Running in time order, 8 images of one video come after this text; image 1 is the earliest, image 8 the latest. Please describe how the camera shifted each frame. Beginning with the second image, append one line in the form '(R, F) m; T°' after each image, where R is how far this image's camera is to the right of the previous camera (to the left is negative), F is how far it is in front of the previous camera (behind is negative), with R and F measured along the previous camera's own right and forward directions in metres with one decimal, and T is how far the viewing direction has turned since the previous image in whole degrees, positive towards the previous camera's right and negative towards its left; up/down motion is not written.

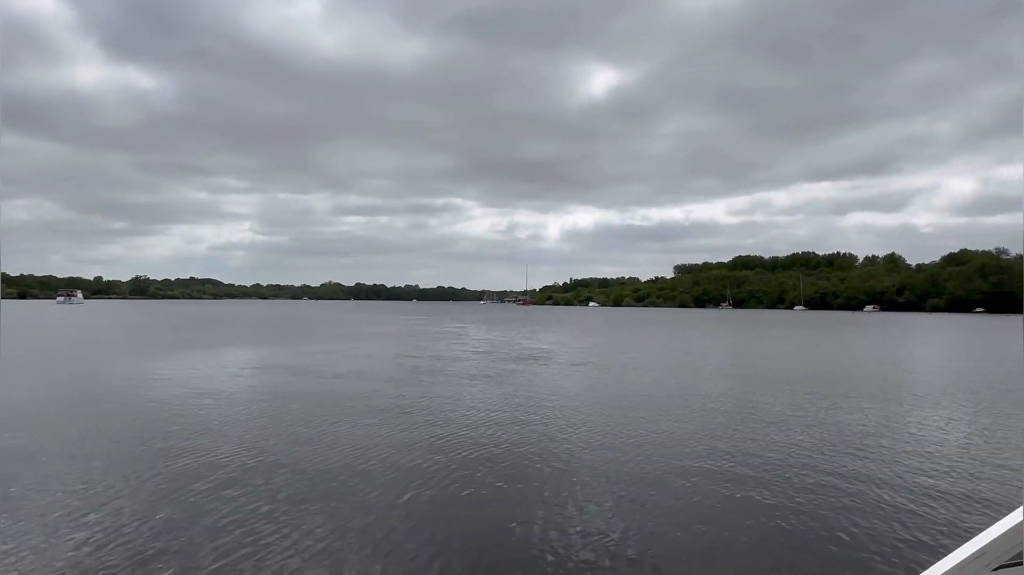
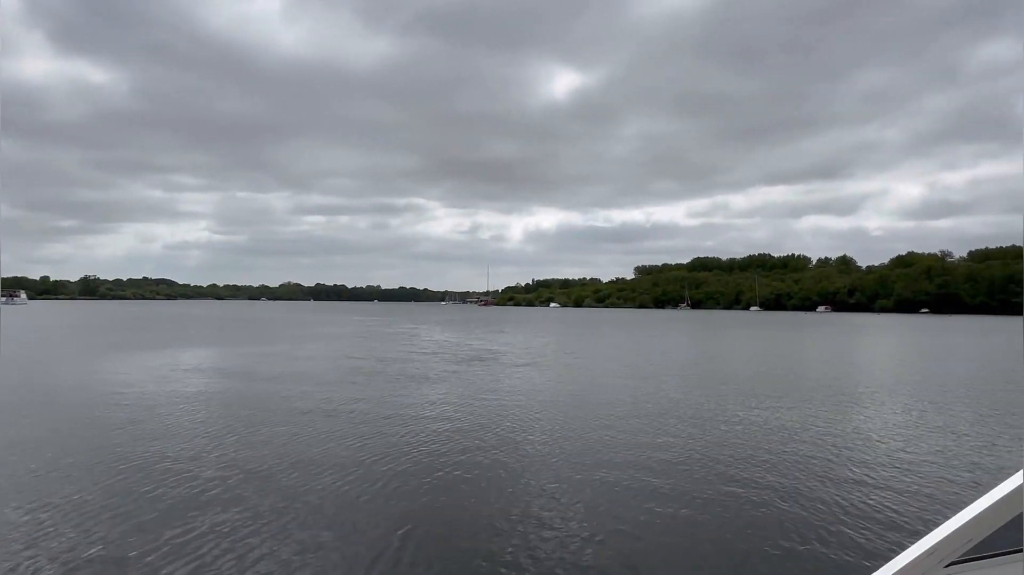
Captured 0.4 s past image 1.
(-6.1, -1.7) m; +3°
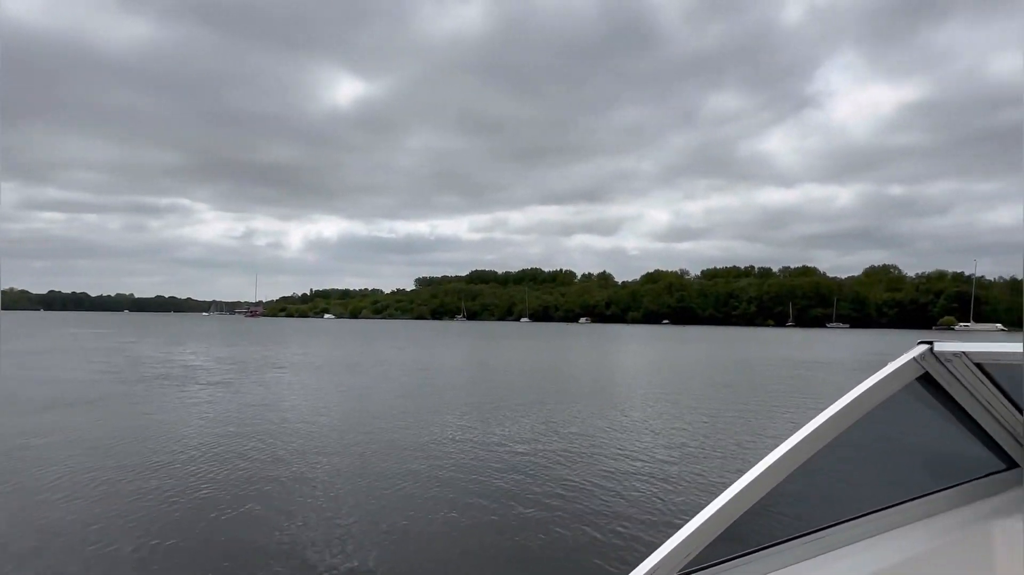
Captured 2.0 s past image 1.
(+3.0, +1.1) m; +18°
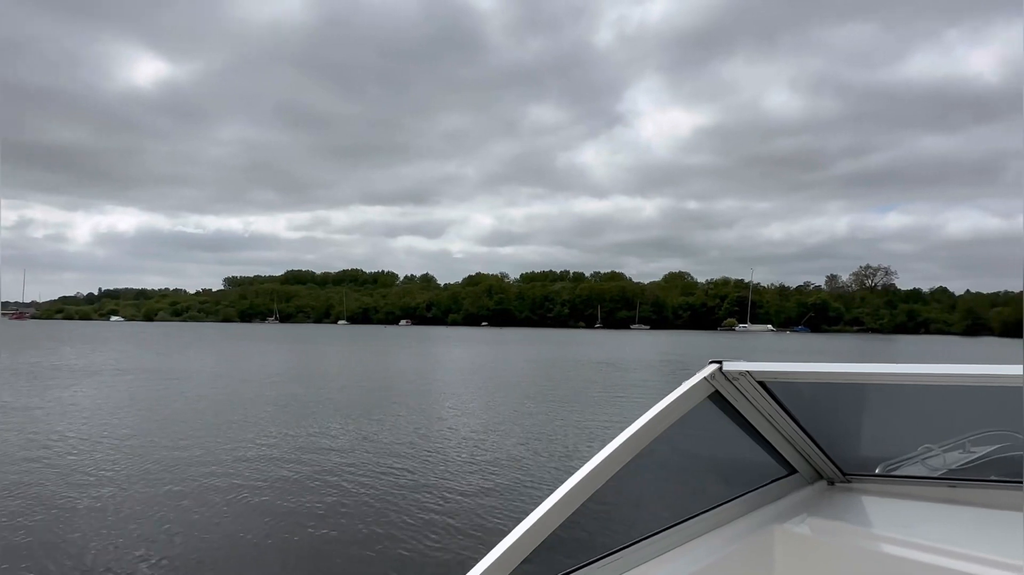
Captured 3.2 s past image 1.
(+0.2, +0.4) m; +15°
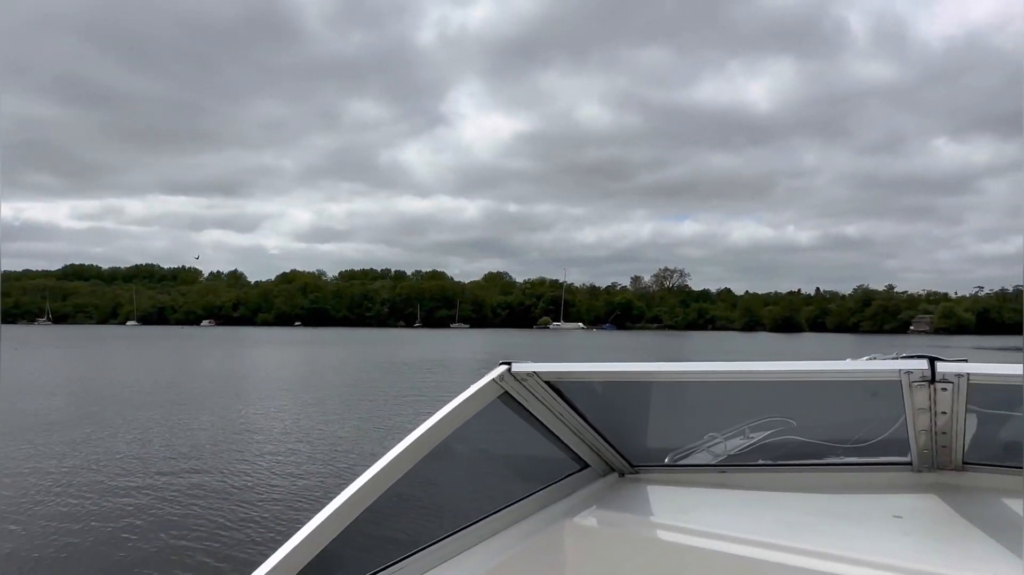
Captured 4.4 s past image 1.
(+0.2, +0.1) m; +15°
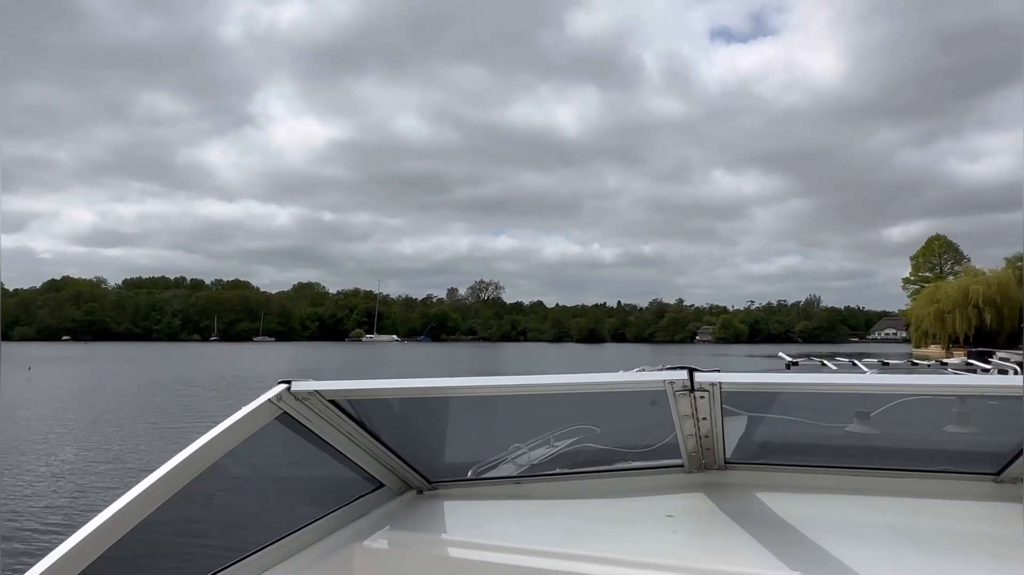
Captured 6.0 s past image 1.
(+0.1, +0.1) m; +15°
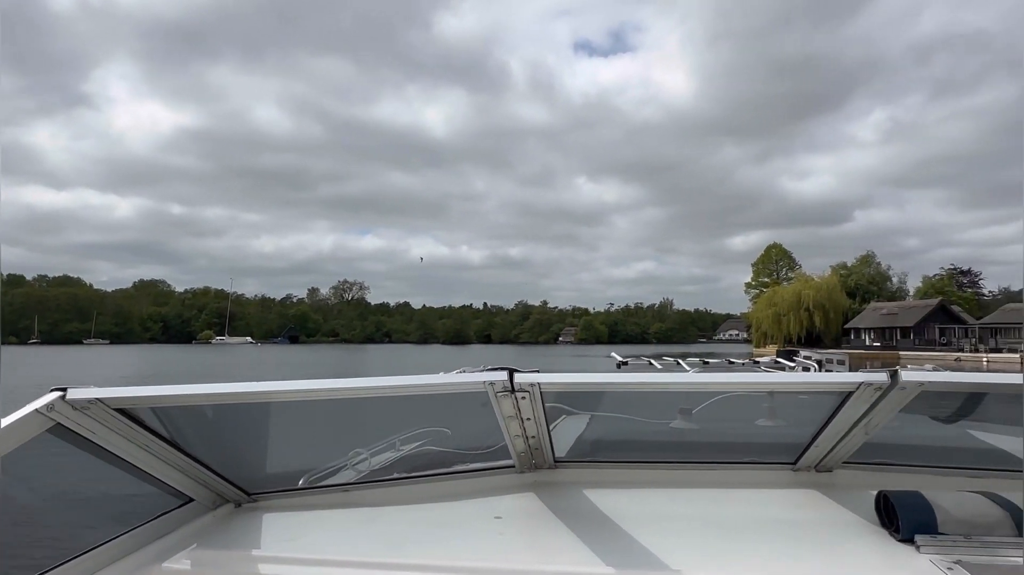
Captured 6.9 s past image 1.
(+0.2, +0.1) m; +11°
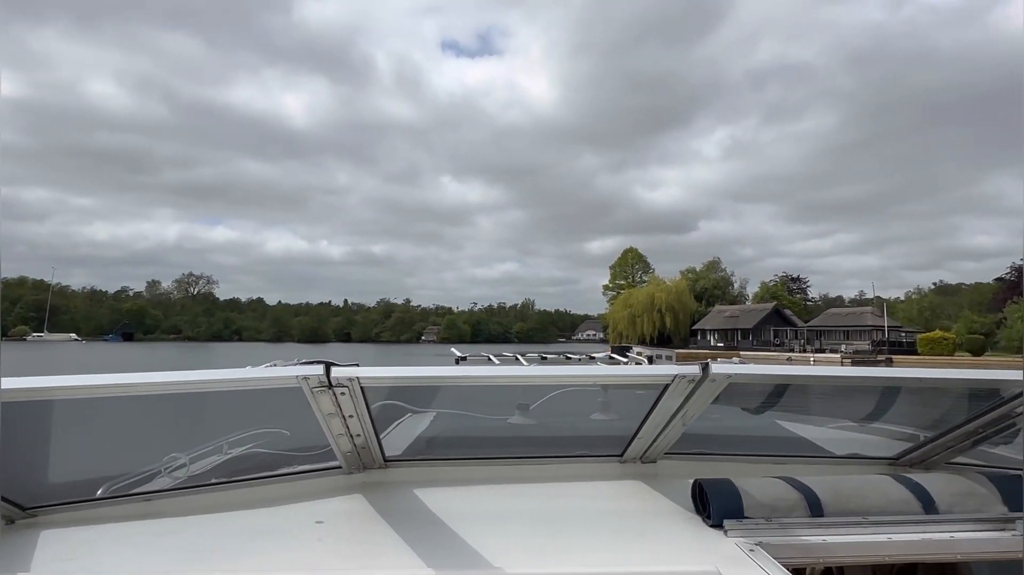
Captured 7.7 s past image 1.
(+0.2, +0.1) m; +12°
